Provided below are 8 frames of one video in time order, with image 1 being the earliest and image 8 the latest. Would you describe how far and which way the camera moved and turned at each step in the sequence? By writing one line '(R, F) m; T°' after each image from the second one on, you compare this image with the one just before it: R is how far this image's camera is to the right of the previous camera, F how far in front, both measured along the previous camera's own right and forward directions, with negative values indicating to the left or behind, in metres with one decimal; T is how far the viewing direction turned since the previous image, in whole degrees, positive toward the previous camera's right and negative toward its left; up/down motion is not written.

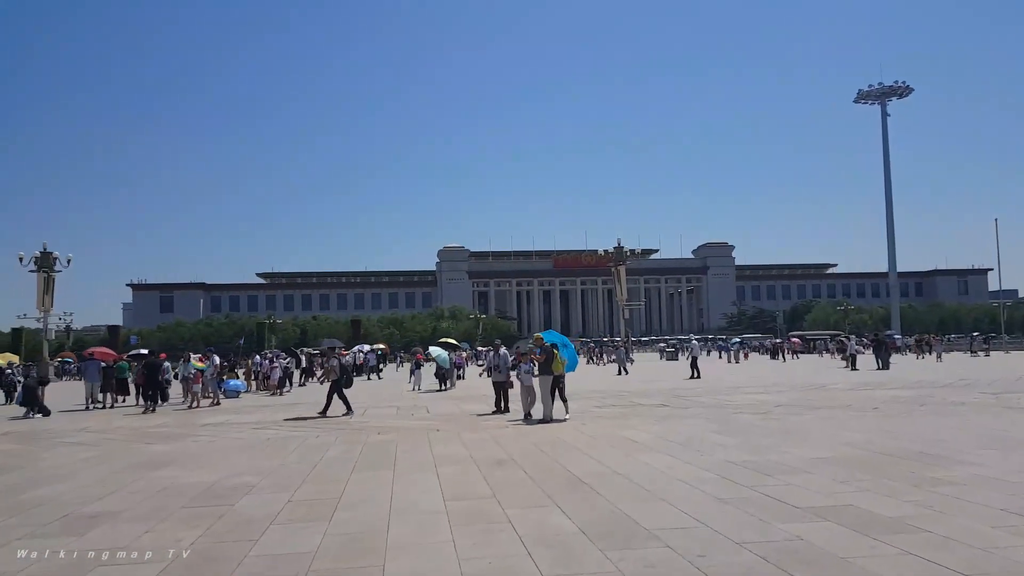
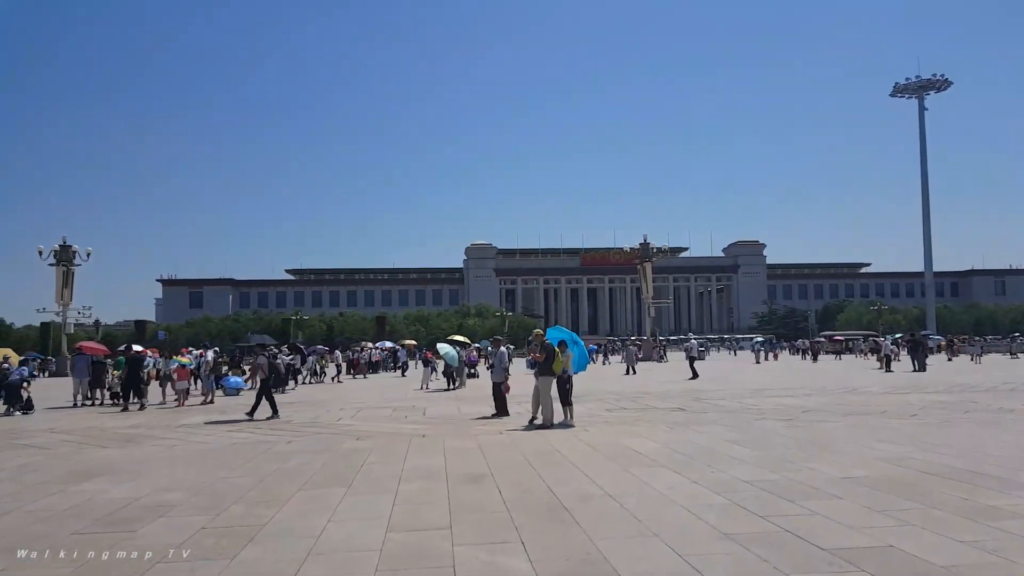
(+0.5, +1.2) m; -2°
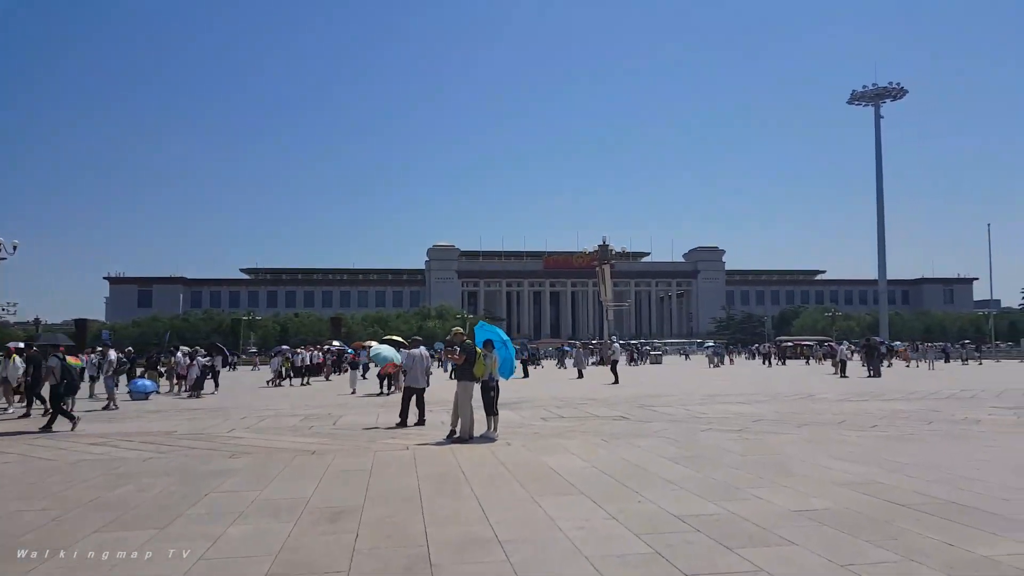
(+0.7, +1.6) m; +3°
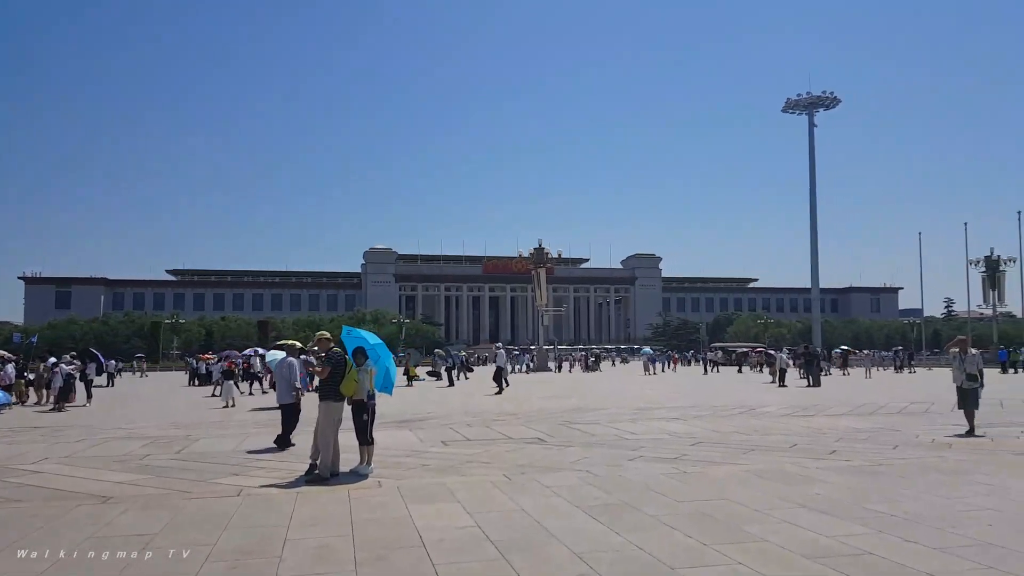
(+0.6, +2.3) m; +4°
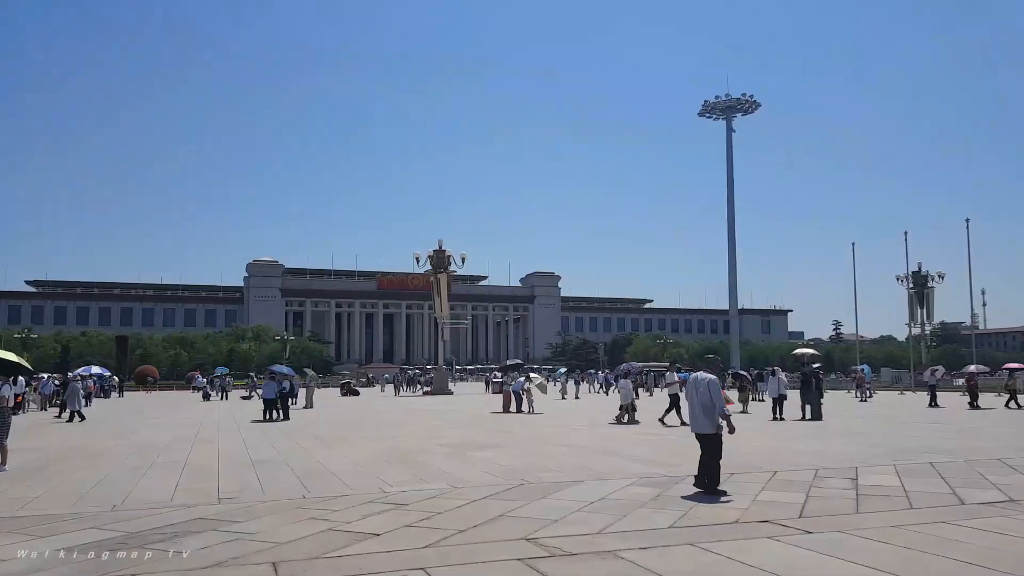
(+2.5, +5.8) m; +7°
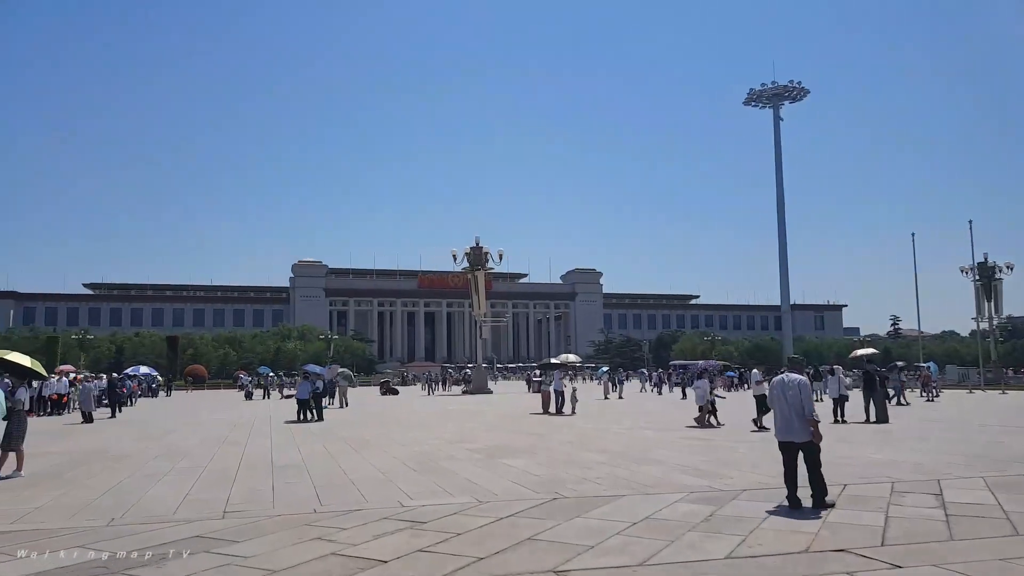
(+0.2, +1.5) m; -3°
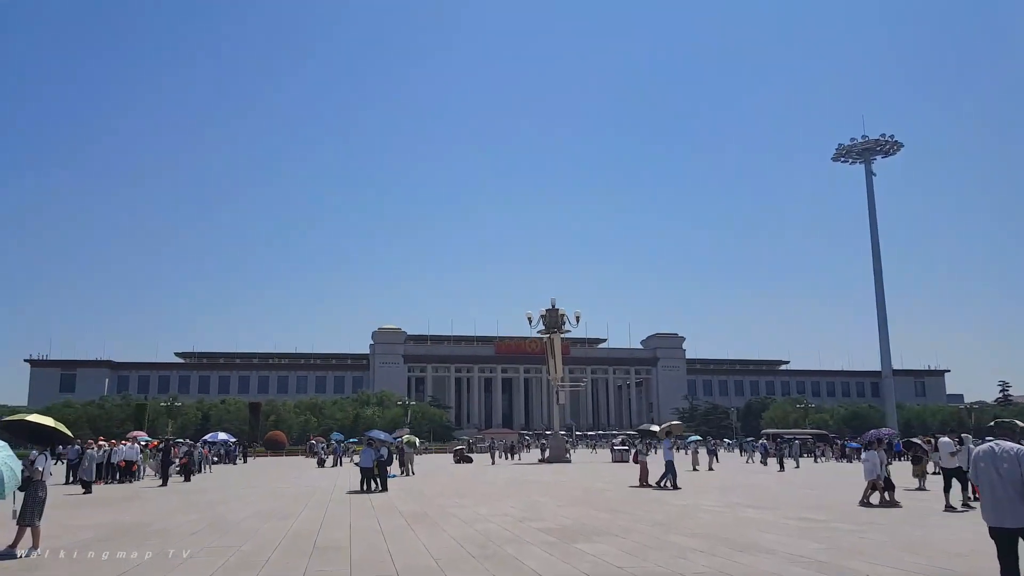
(+0.1, +2.2) m; -6°
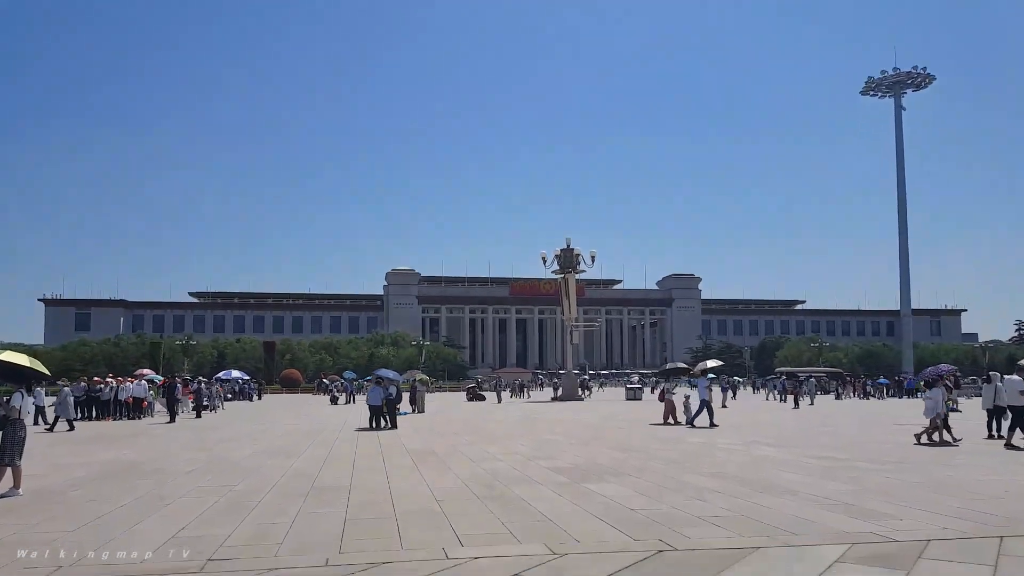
(+0.1, +1.1) m; -1°
